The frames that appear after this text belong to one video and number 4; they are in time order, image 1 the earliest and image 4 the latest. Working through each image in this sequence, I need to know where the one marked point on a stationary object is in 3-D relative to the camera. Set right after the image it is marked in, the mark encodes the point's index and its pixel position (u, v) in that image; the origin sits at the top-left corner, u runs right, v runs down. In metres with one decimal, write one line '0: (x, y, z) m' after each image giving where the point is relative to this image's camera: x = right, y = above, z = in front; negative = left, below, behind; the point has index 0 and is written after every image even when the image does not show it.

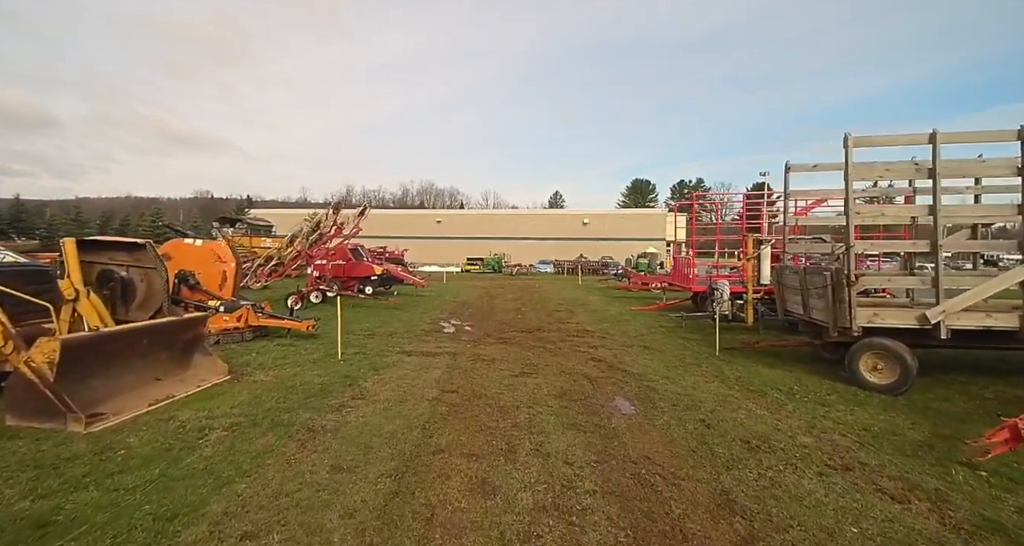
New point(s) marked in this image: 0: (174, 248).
0: (-7.2, +0.5, +10.4) m
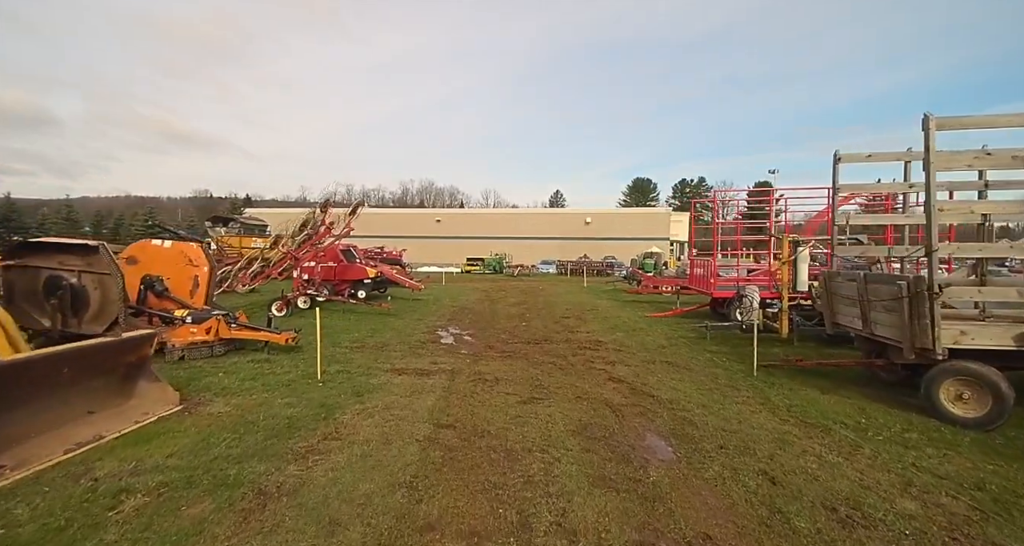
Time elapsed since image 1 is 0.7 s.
0: (-7.1, +0.4, +9.3) m
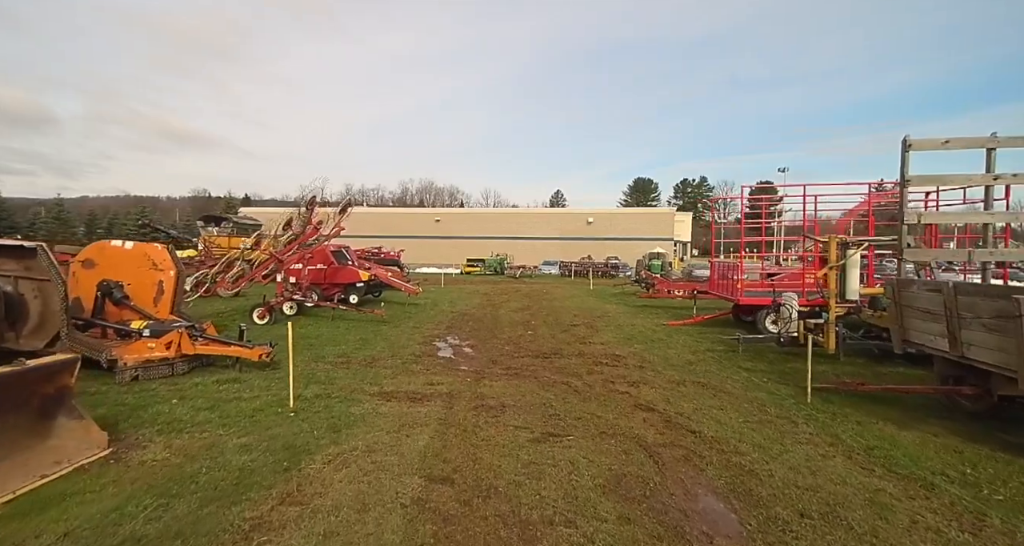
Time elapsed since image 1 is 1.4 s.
0: (-7.0, +0.4, +8.2) m
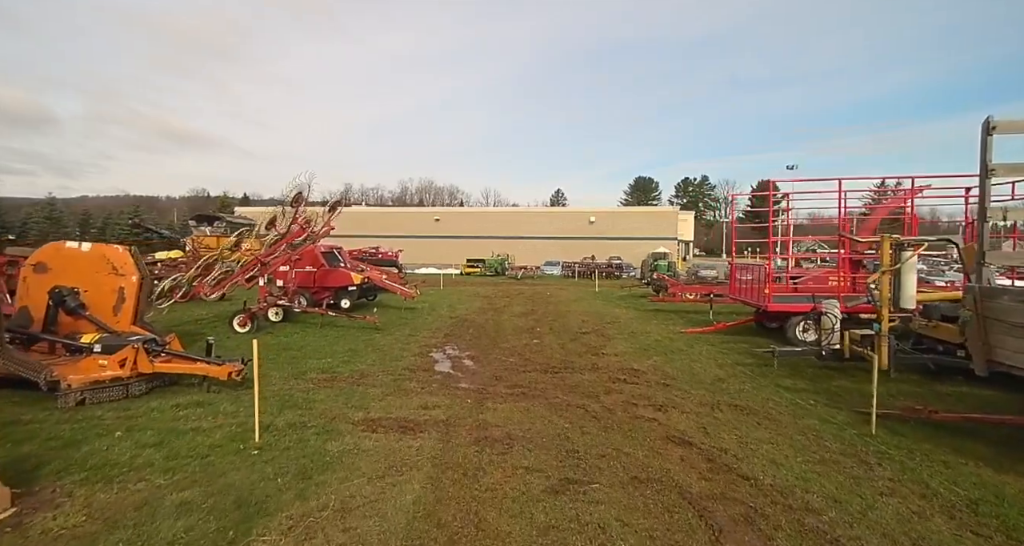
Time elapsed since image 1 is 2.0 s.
0: (-6.9, +0.3, +7.3) m
